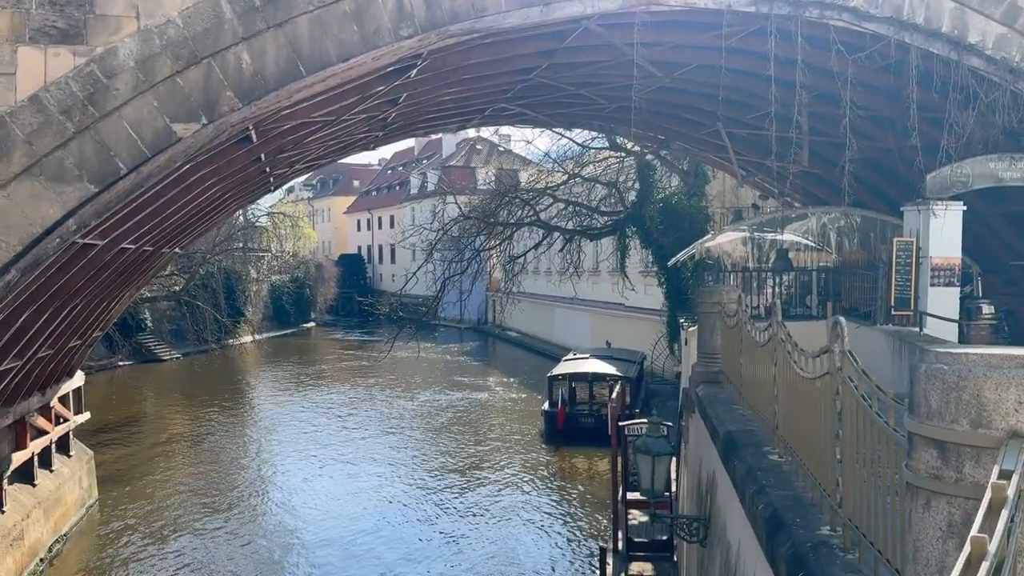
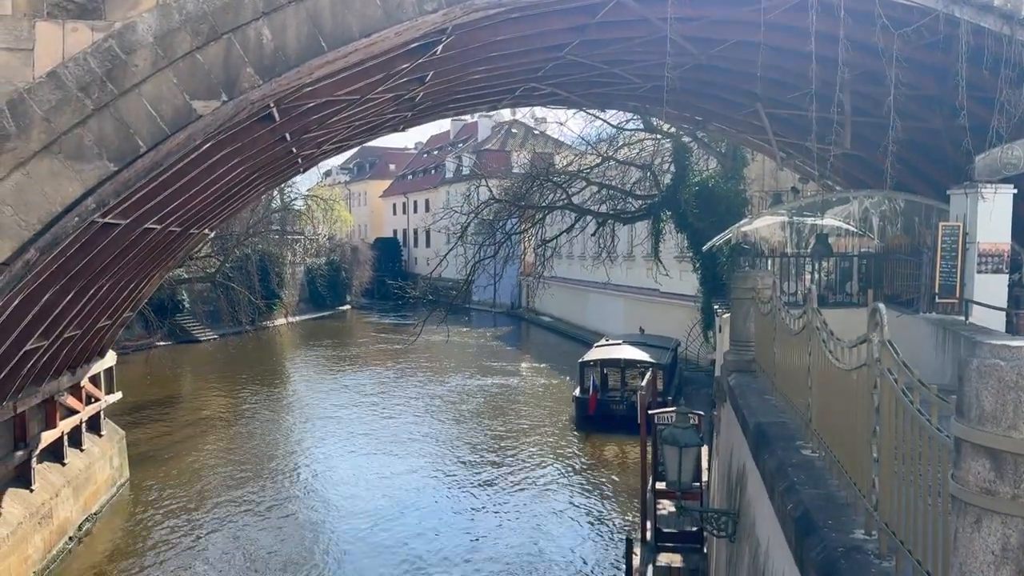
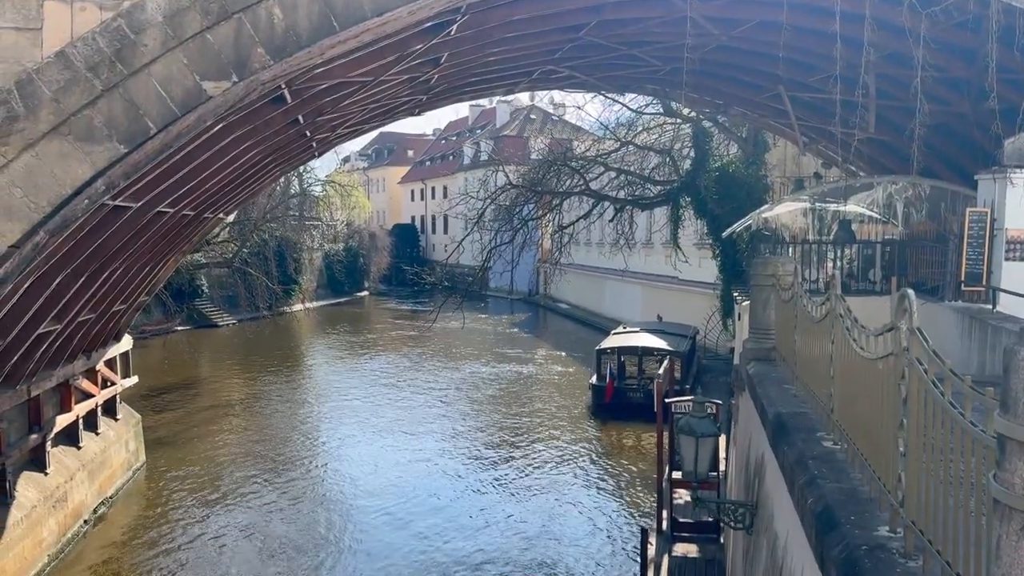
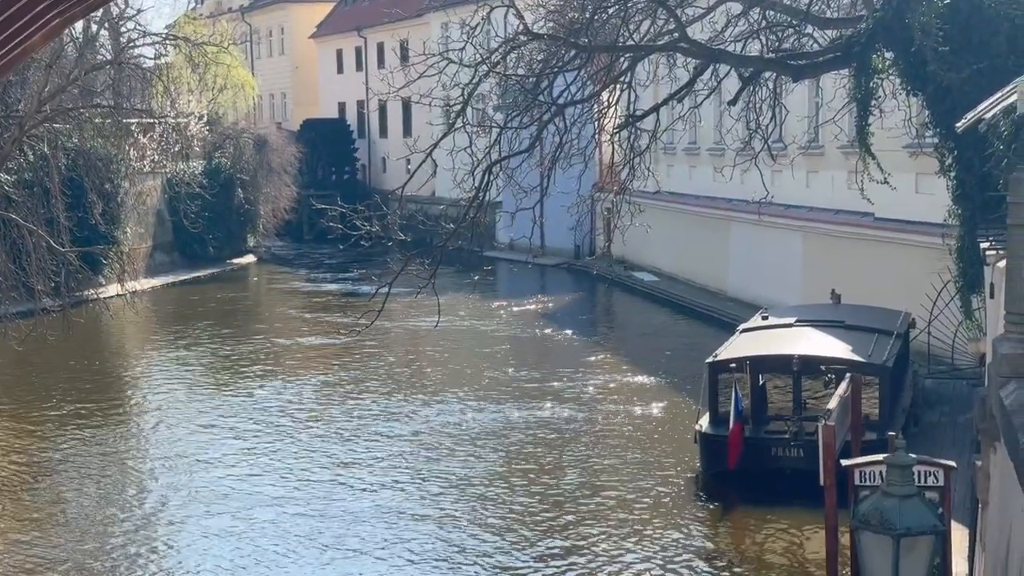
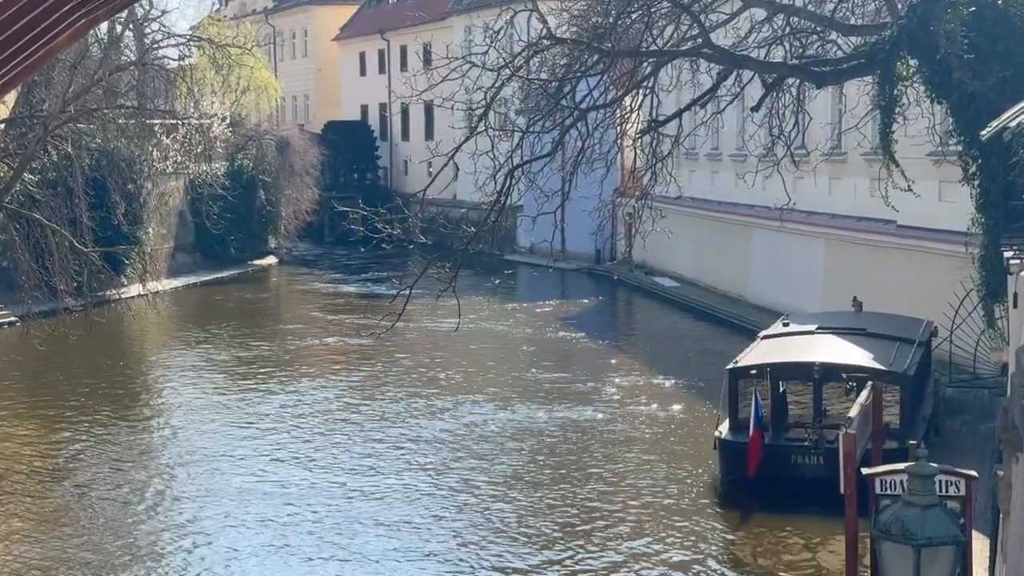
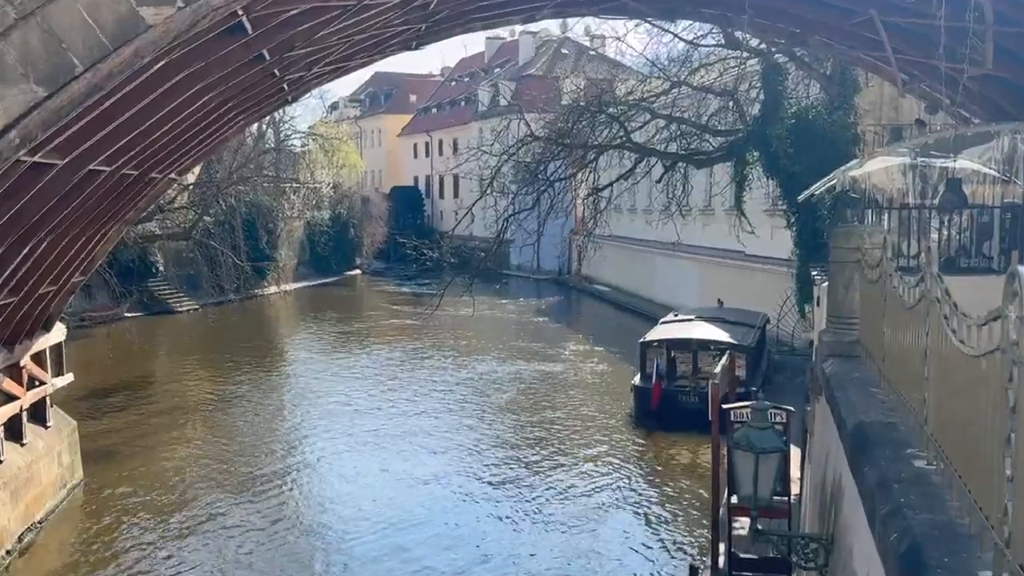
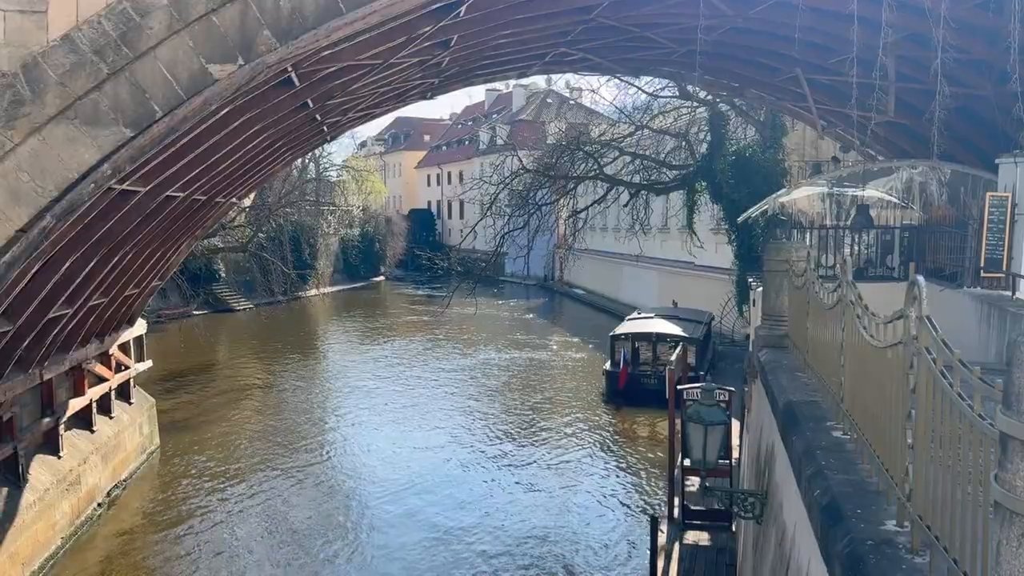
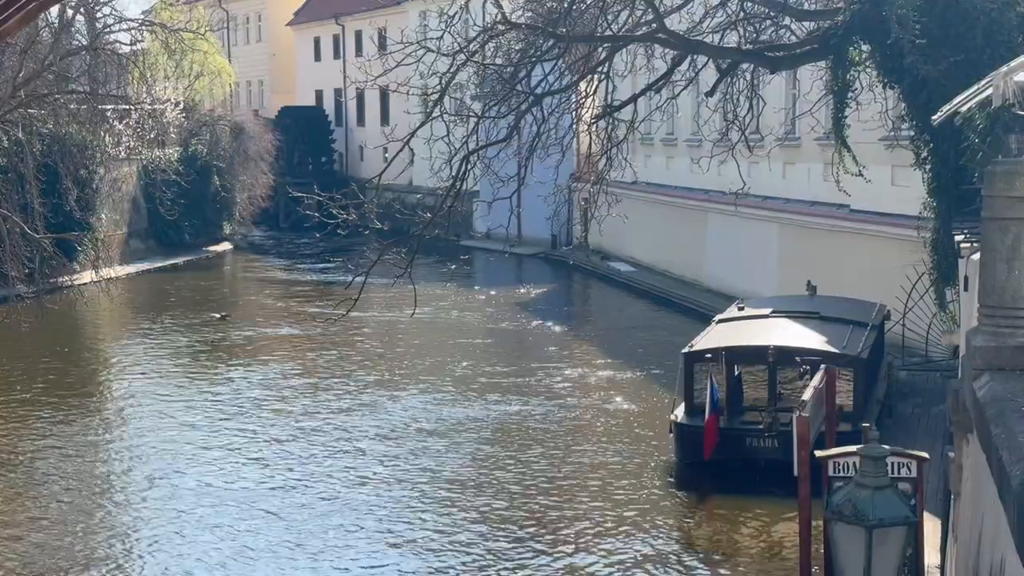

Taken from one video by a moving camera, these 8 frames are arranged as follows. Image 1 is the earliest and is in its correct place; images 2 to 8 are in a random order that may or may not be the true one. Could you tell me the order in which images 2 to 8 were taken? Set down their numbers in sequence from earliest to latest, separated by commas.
2, 3, 7, 6, 5, 4, 8
